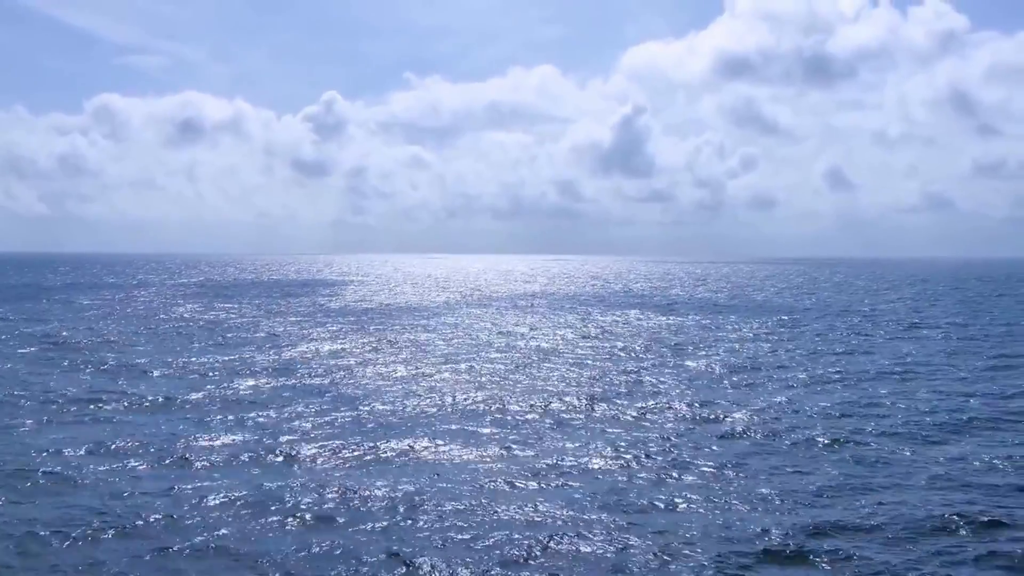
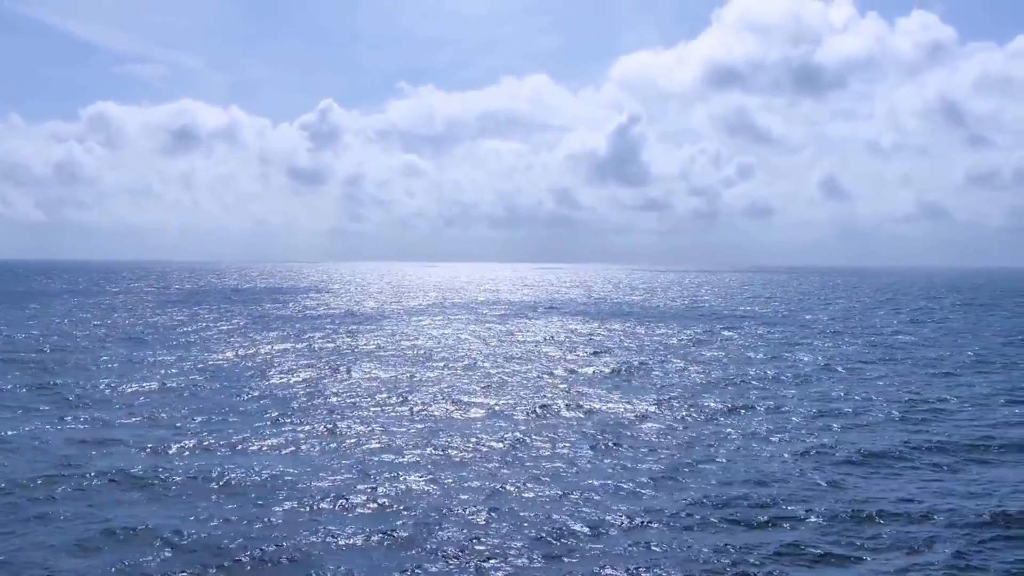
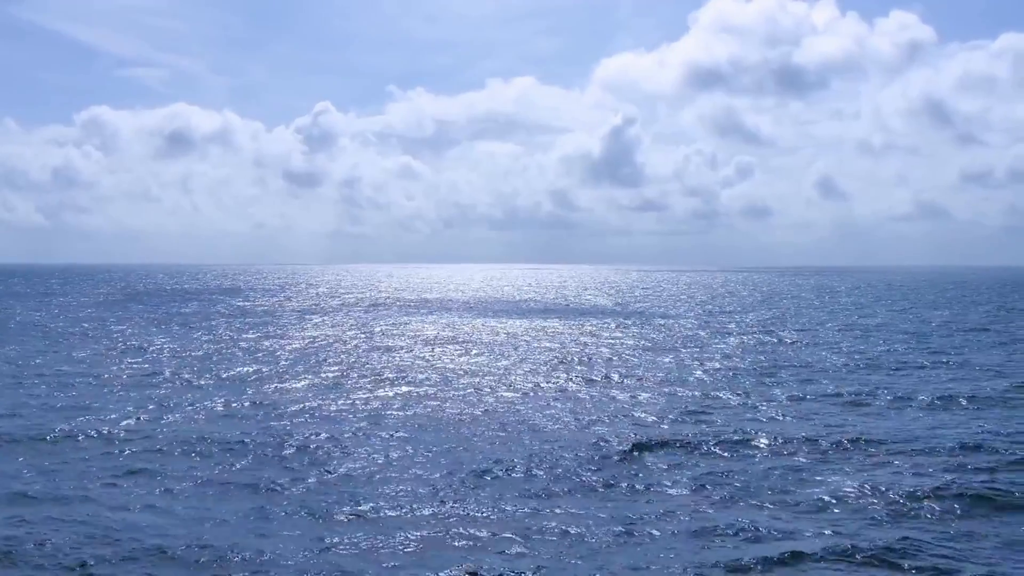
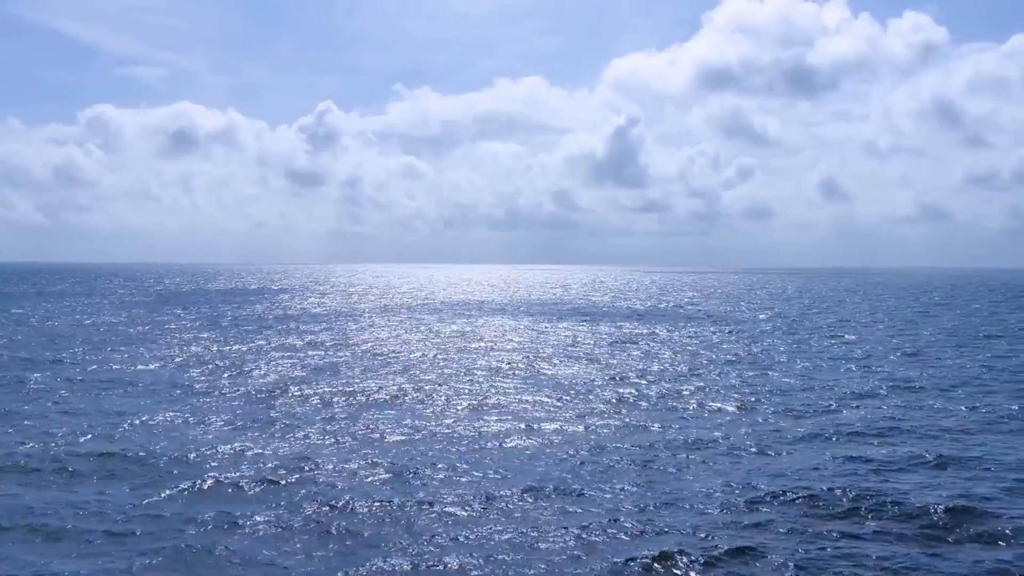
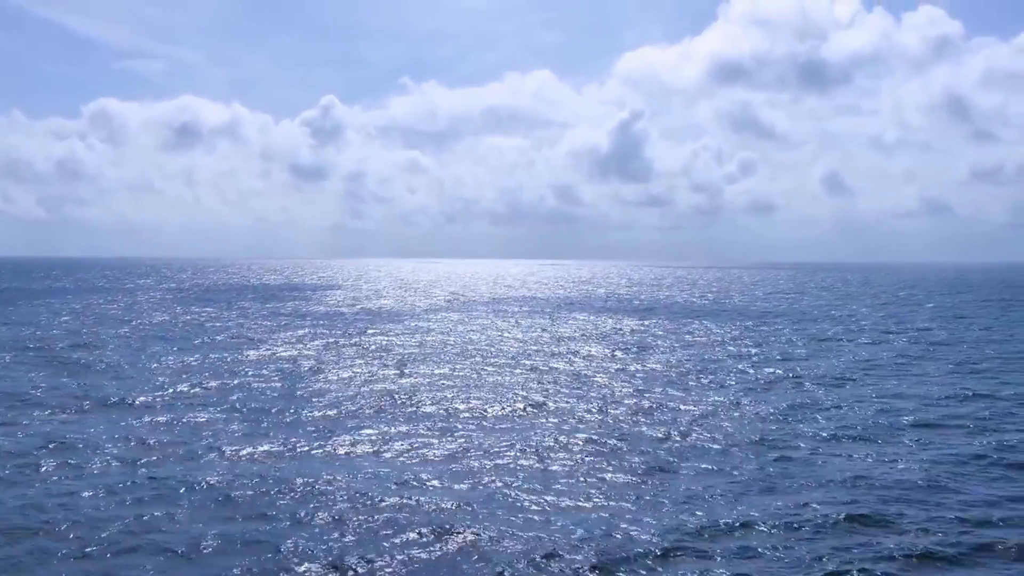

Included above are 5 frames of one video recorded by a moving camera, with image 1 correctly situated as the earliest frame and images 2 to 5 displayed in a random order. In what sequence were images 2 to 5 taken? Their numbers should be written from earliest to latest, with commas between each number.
5, 2, 4, 3
